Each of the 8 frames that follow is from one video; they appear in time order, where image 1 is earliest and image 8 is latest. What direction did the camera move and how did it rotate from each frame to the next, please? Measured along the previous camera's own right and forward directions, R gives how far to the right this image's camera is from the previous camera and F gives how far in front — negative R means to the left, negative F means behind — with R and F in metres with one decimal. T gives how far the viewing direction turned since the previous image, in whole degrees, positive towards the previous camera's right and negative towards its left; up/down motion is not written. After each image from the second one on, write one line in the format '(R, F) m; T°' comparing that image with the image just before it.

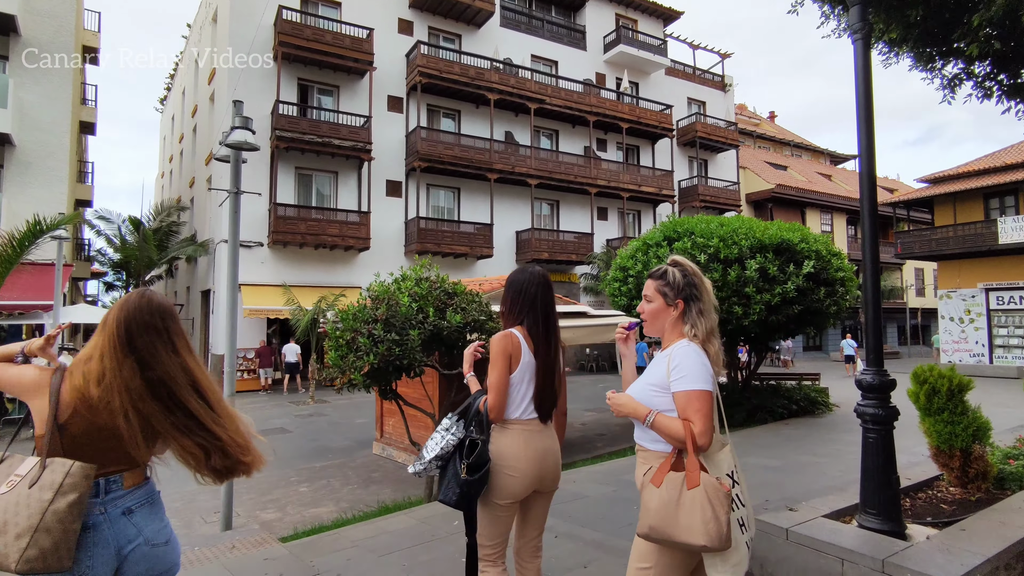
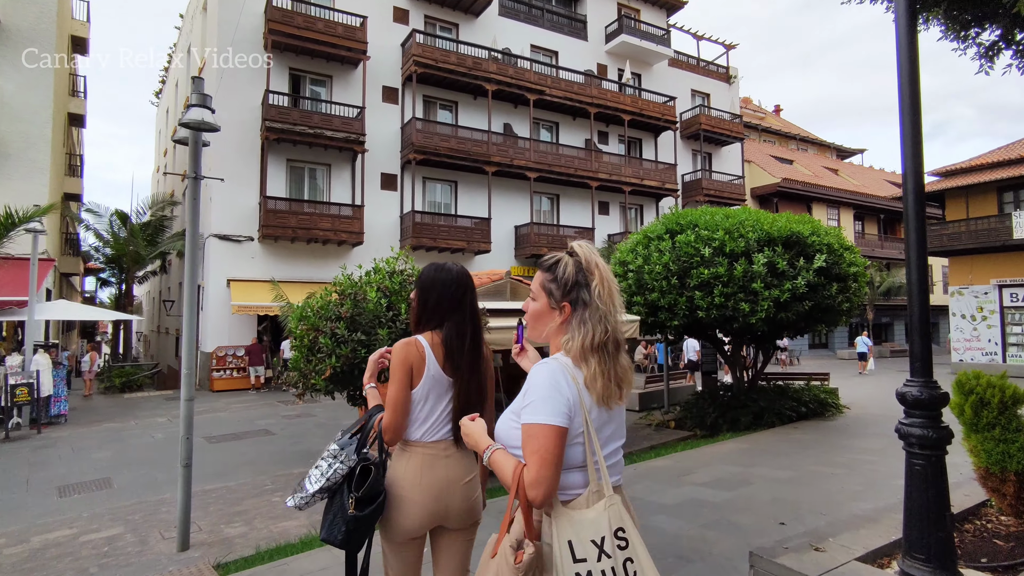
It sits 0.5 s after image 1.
(+0.2, +0.6) m; 0°
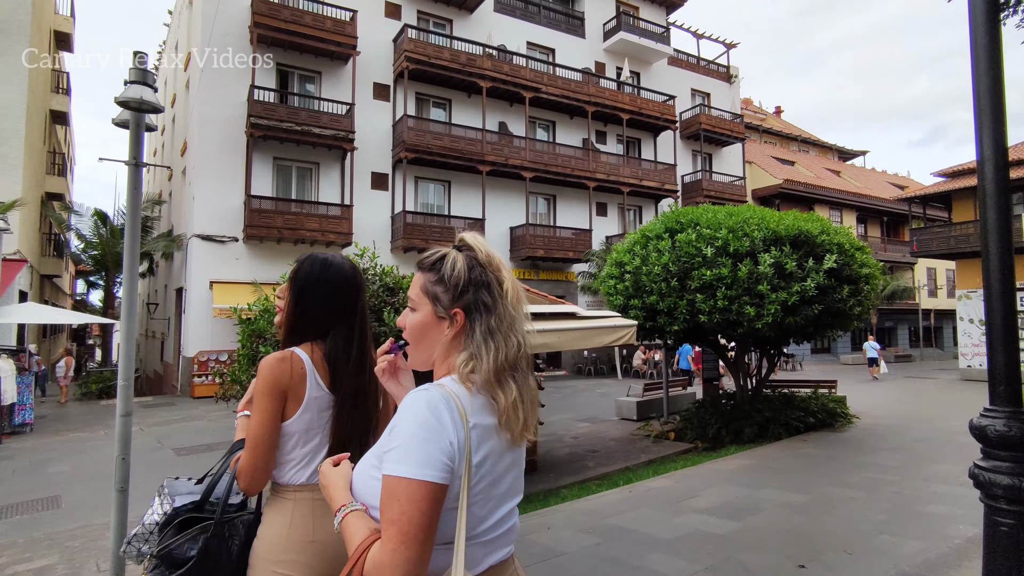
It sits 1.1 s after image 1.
(+0.2, +0.6) m; 0°
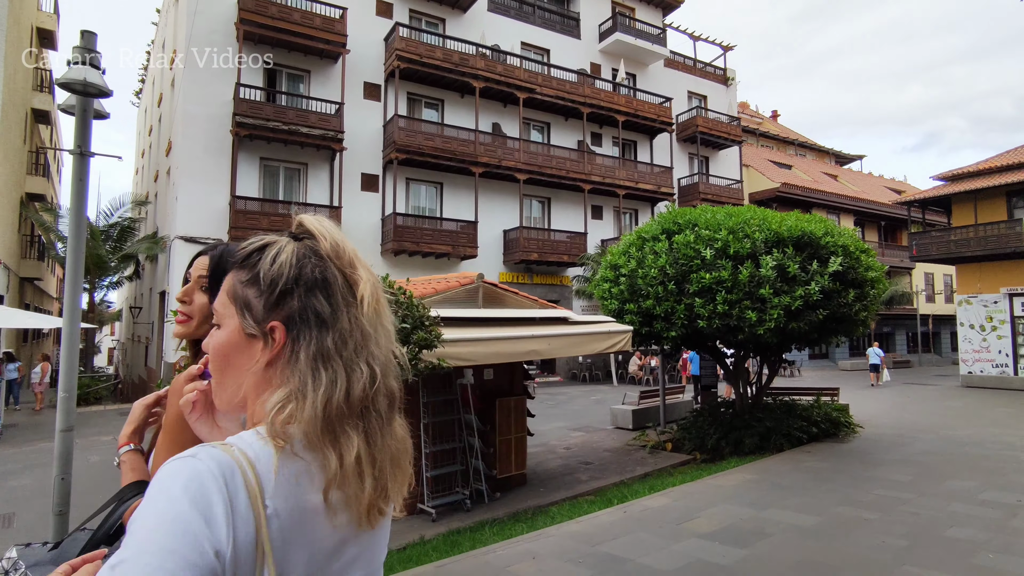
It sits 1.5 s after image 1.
(+0.1, +0.5) m; 0°
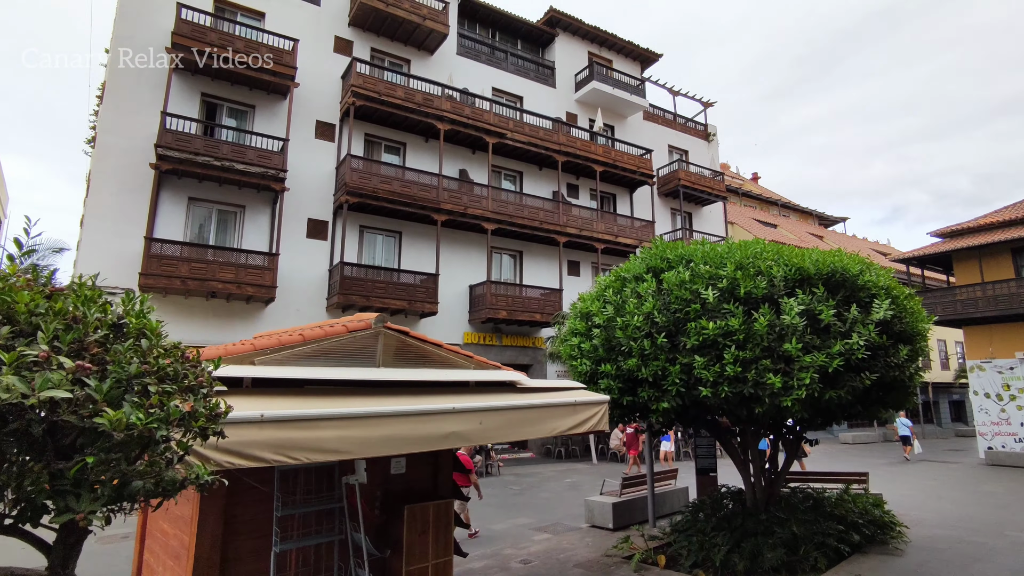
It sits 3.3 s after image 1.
(+0.6, +2.3) m; +2°
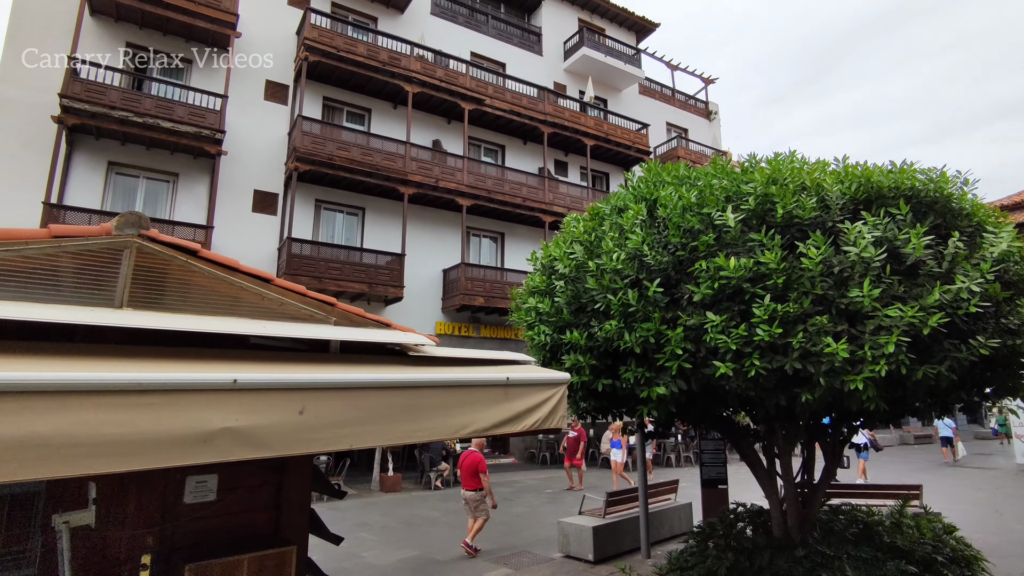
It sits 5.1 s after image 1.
(+0.6, +2.2) m; 0°
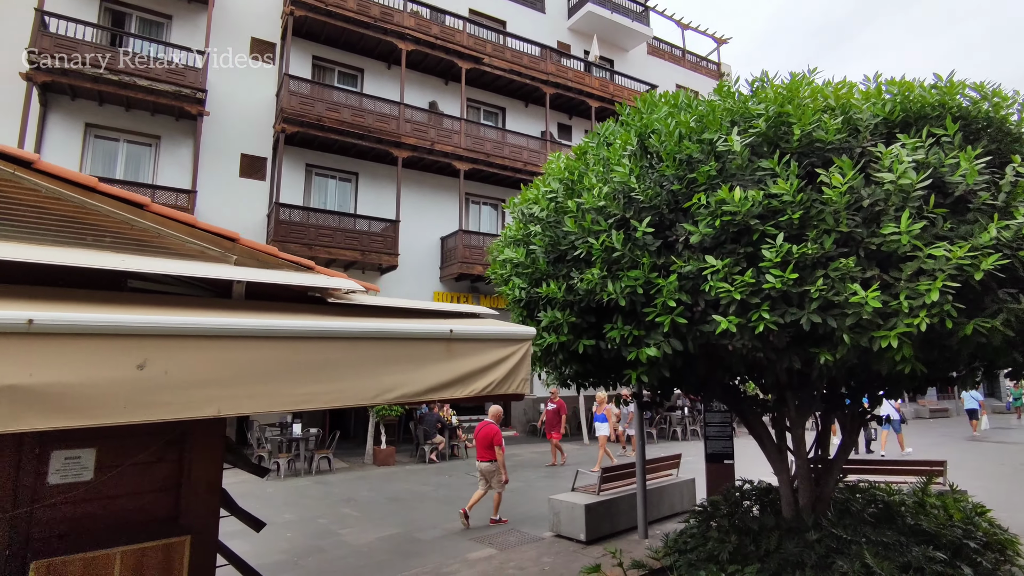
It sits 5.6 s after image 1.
(+0.3, +0.7) m; -1°
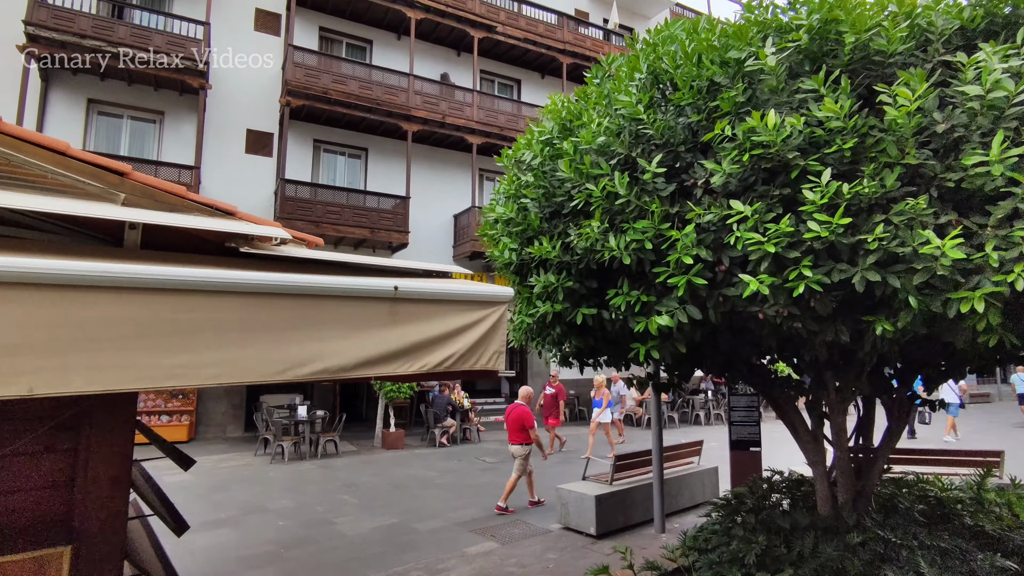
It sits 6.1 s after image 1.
(+0.2, +0.6) m; -2°
